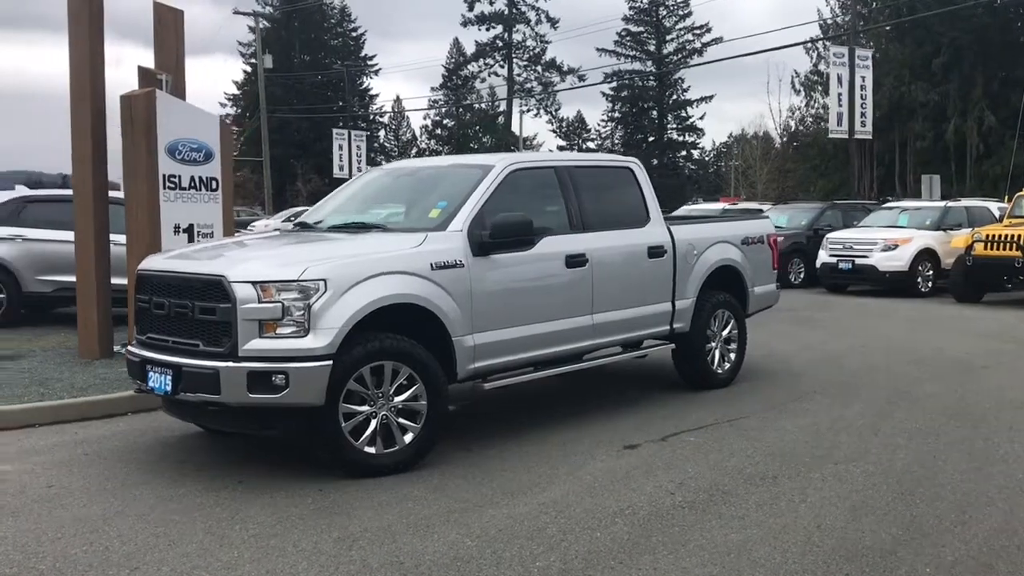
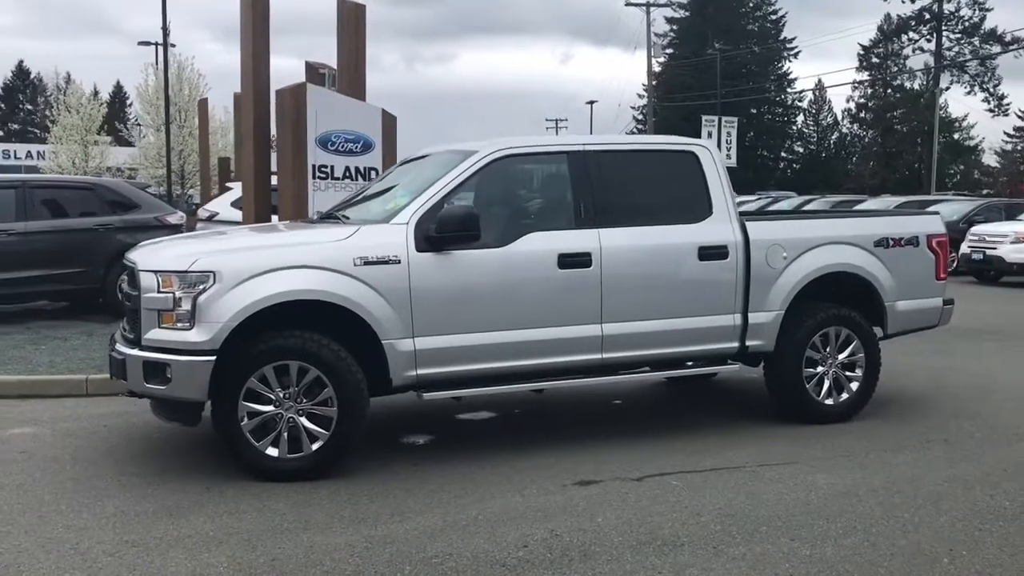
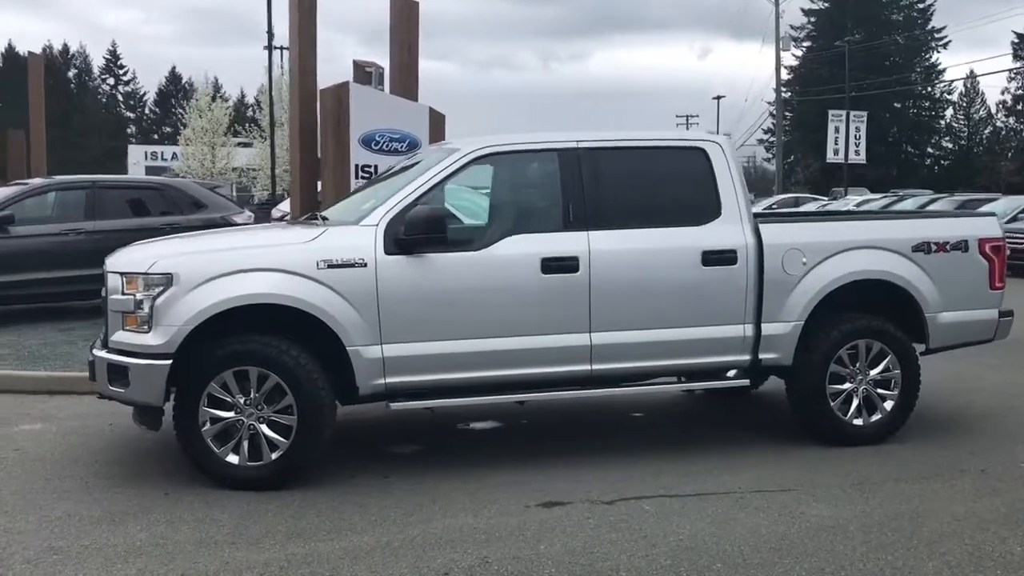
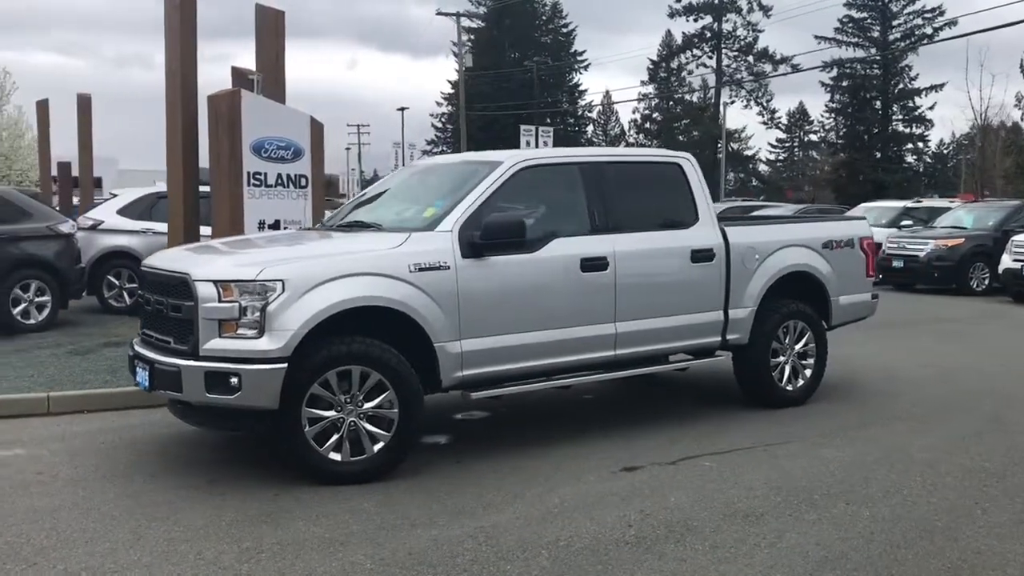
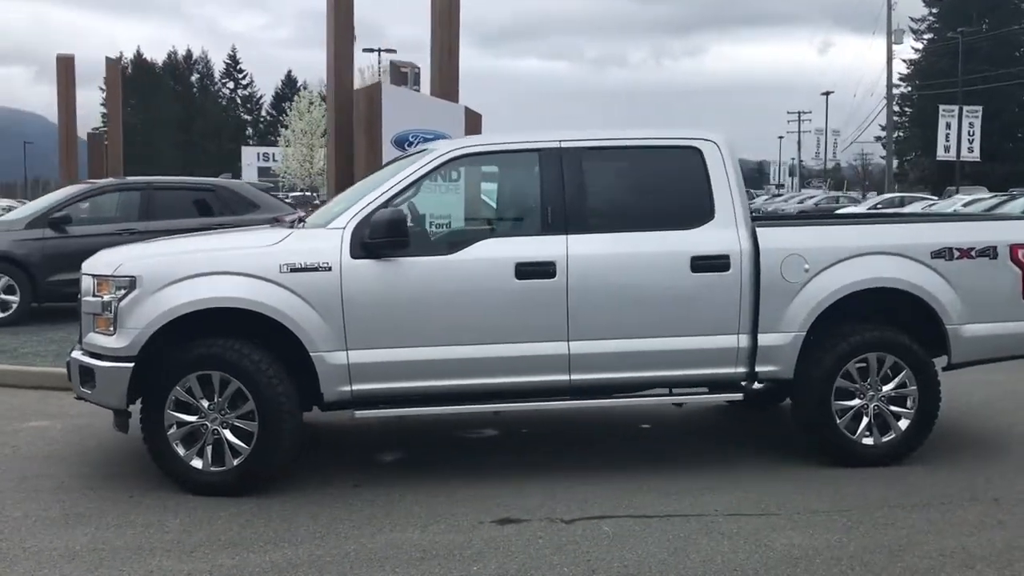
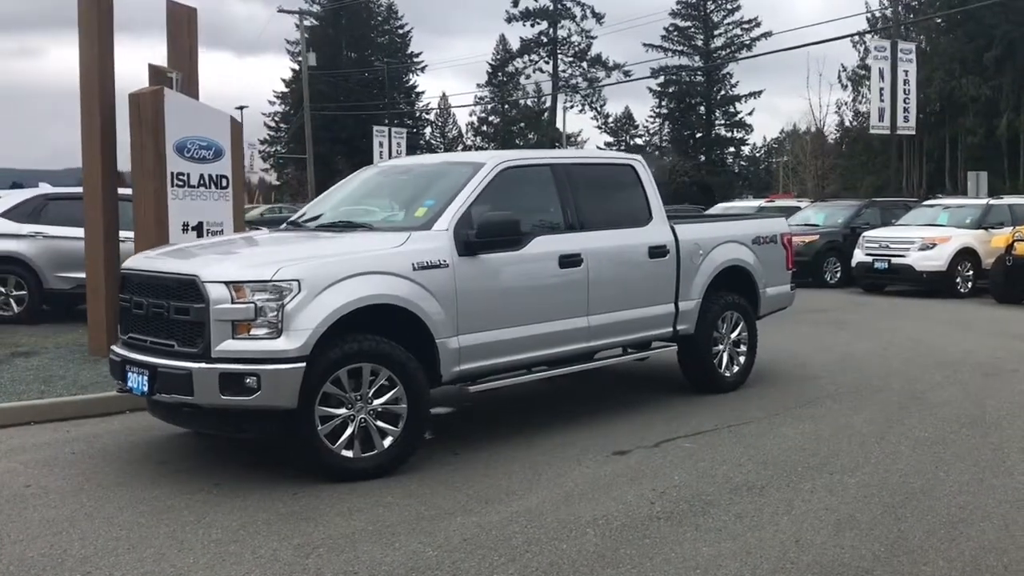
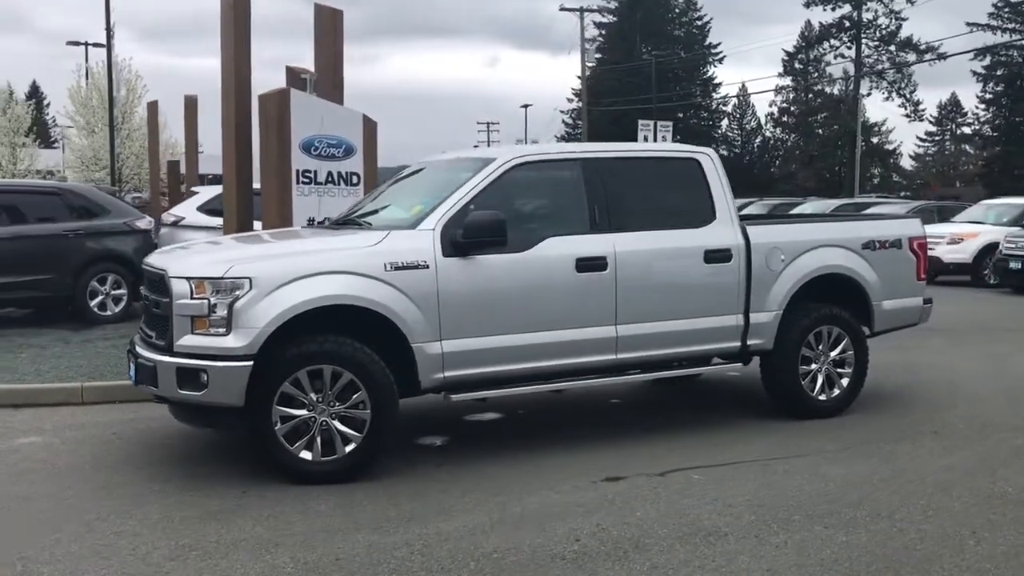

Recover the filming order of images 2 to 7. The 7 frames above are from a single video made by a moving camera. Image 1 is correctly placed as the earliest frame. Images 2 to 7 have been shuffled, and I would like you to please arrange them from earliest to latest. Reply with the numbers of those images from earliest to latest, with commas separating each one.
6, 4, 7, 2, 3, 5
